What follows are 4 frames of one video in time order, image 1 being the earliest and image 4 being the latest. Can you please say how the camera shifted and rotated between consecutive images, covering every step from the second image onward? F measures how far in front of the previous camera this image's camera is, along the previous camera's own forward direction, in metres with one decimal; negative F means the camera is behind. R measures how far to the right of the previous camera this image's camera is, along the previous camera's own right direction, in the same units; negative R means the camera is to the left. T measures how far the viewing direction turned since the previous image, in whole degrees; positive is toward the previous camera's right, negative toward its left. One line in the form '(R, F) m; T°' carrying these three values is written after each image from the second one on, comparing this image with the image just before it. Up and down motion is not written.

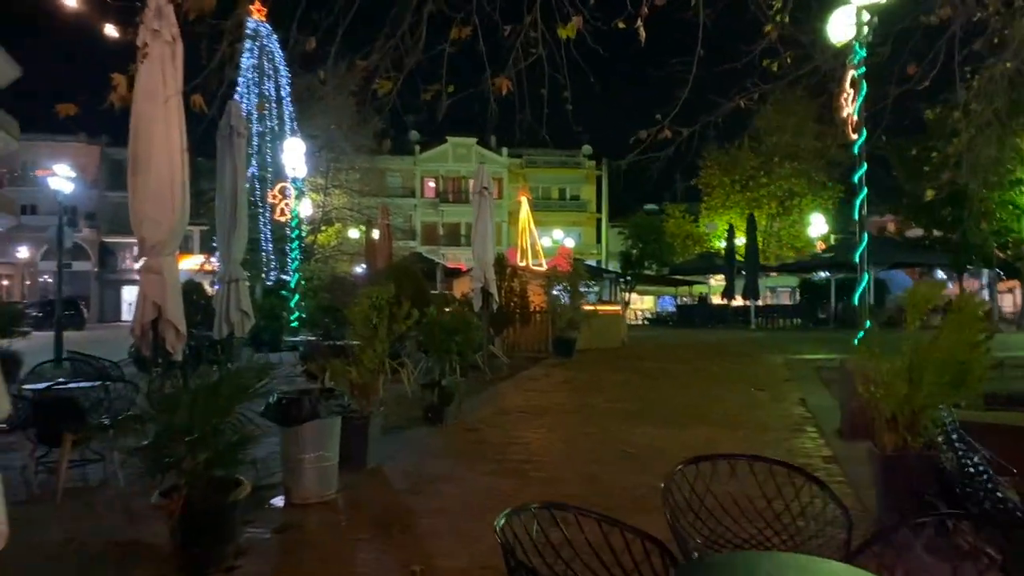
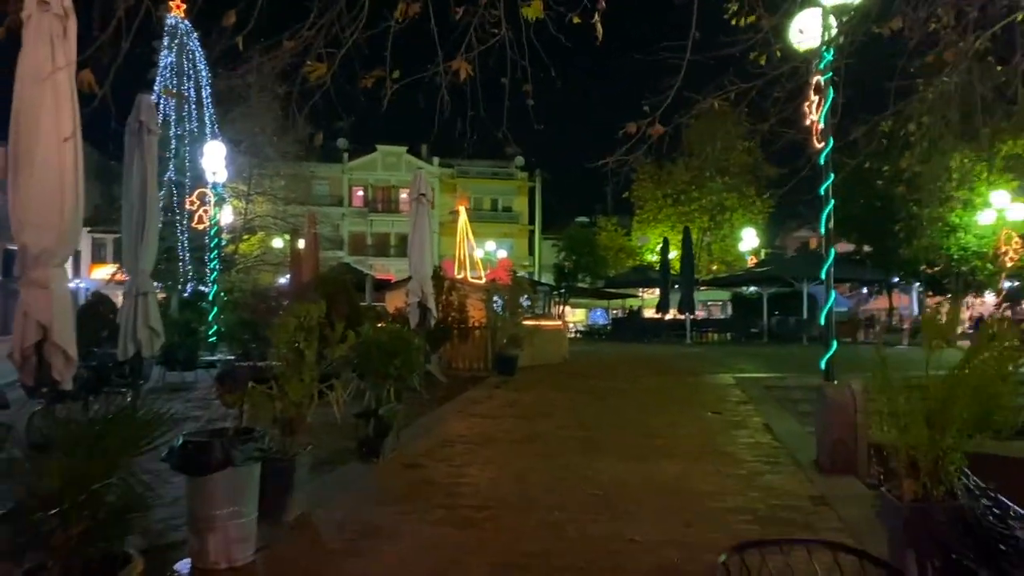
(-0.2, +0.9) m; +5°
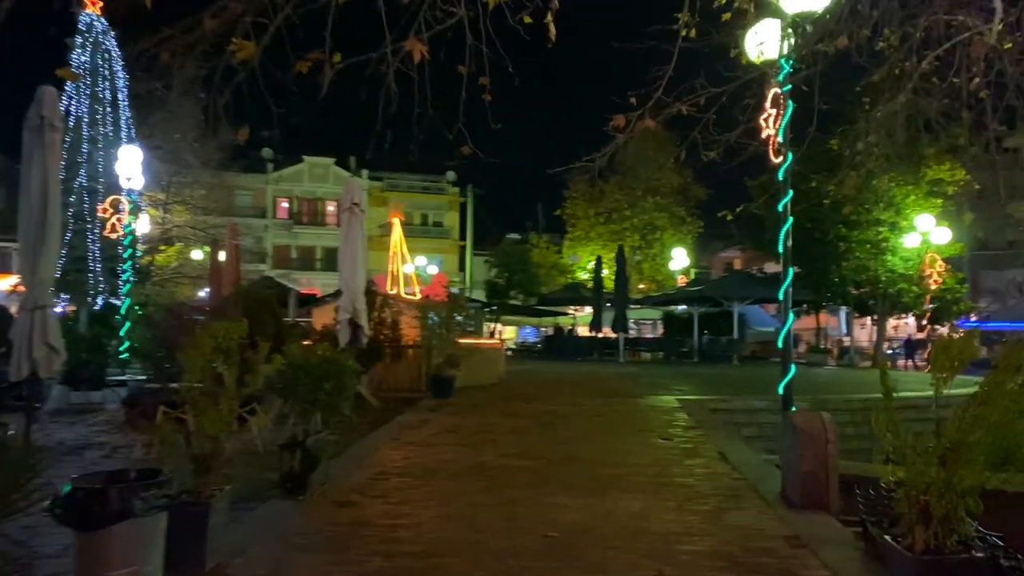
(-0.2, +0.7) m; +5°
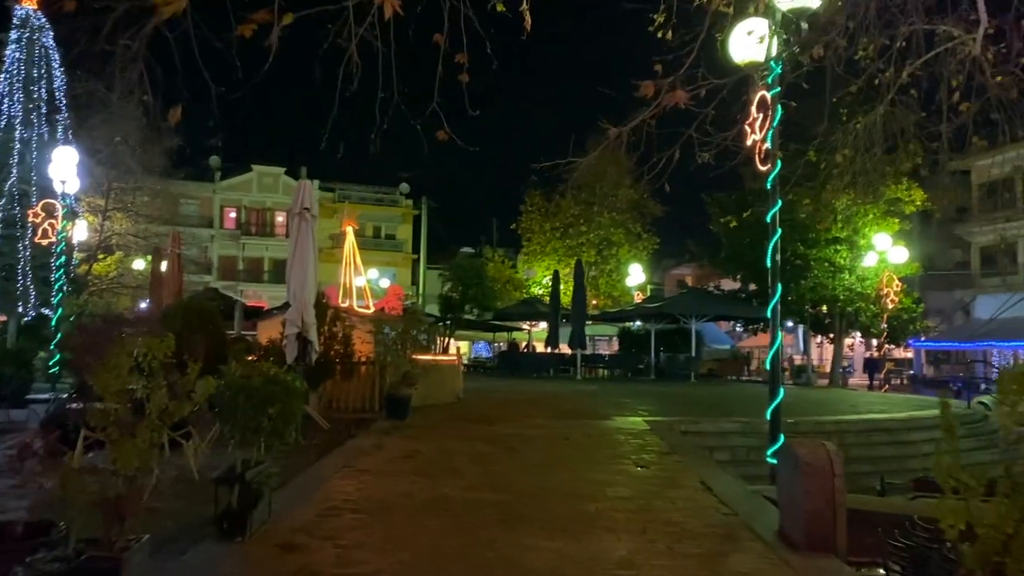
(-0.2, +0.8) m; +3°
